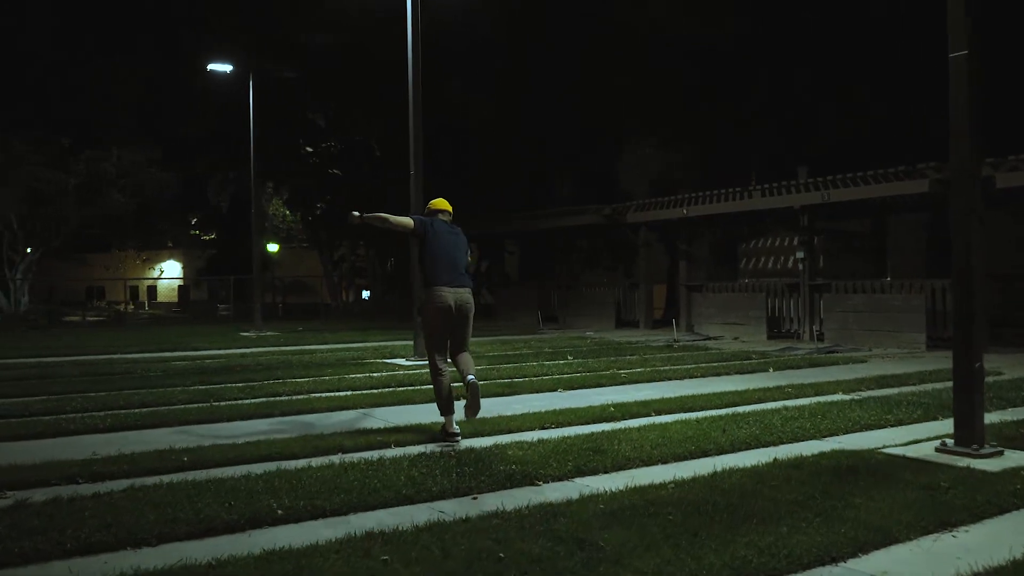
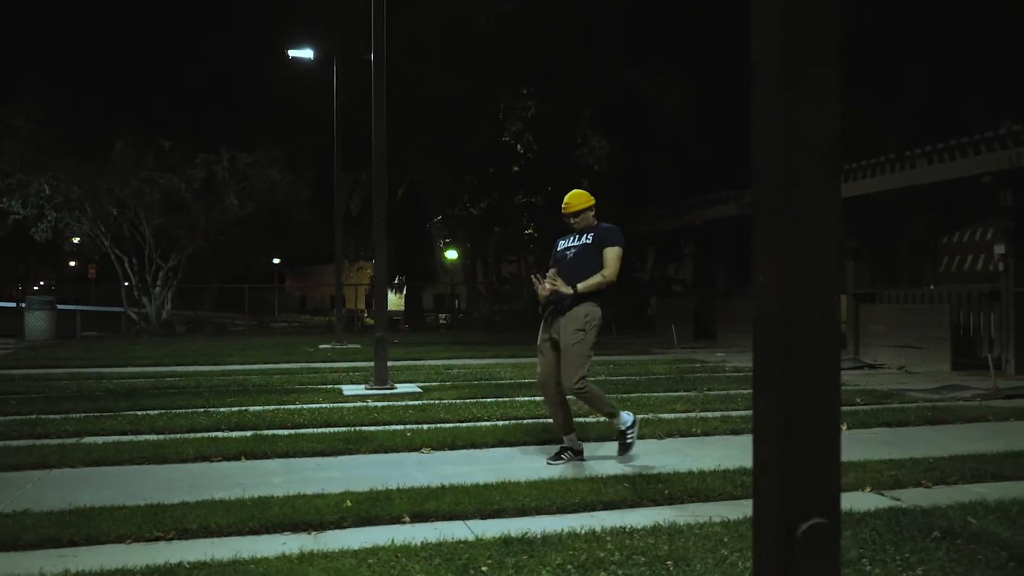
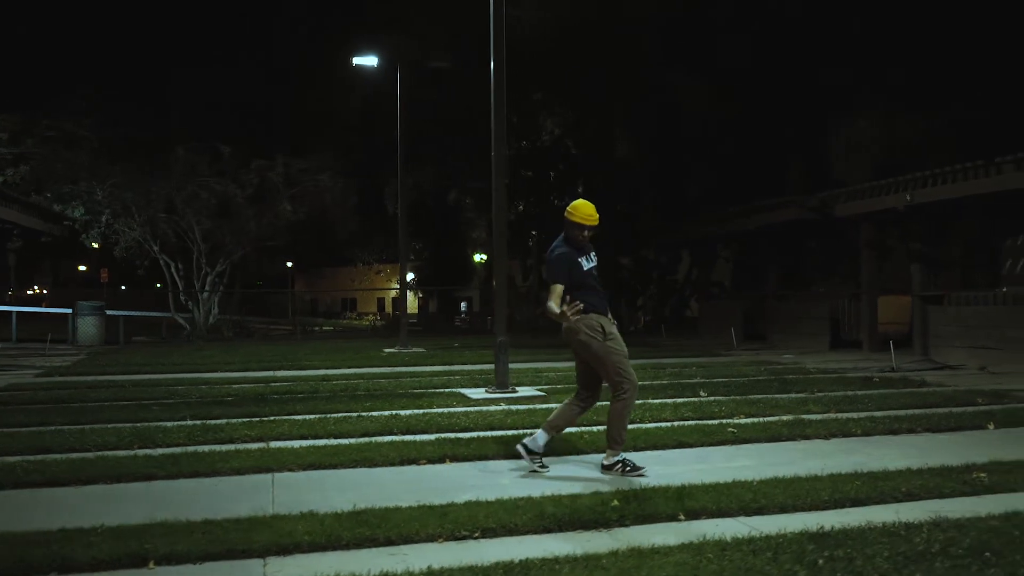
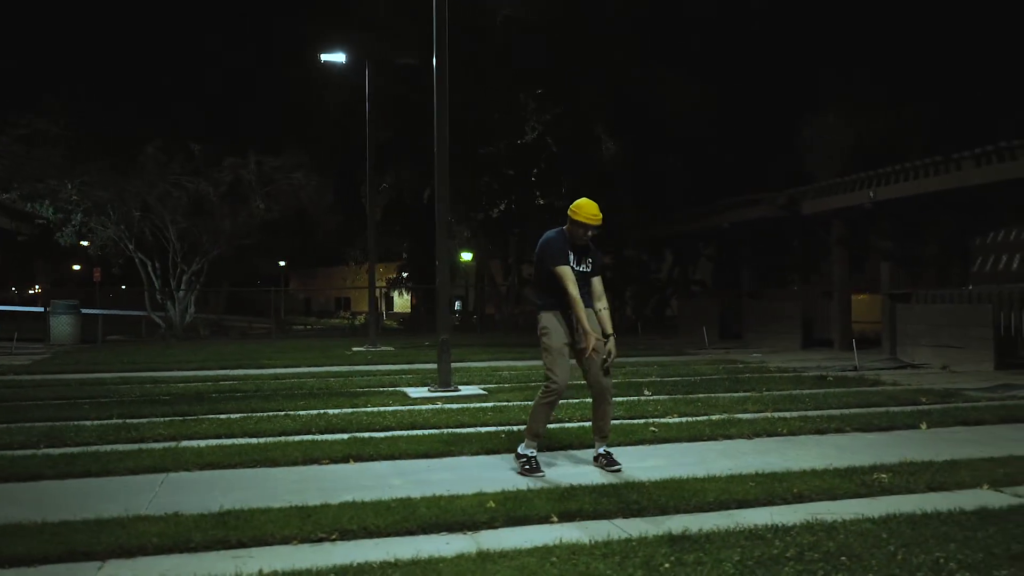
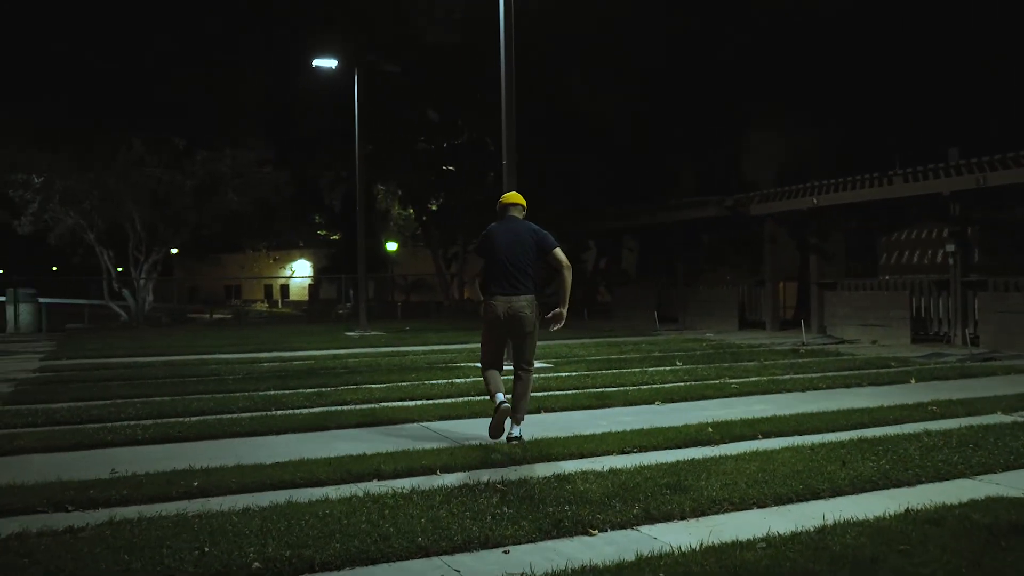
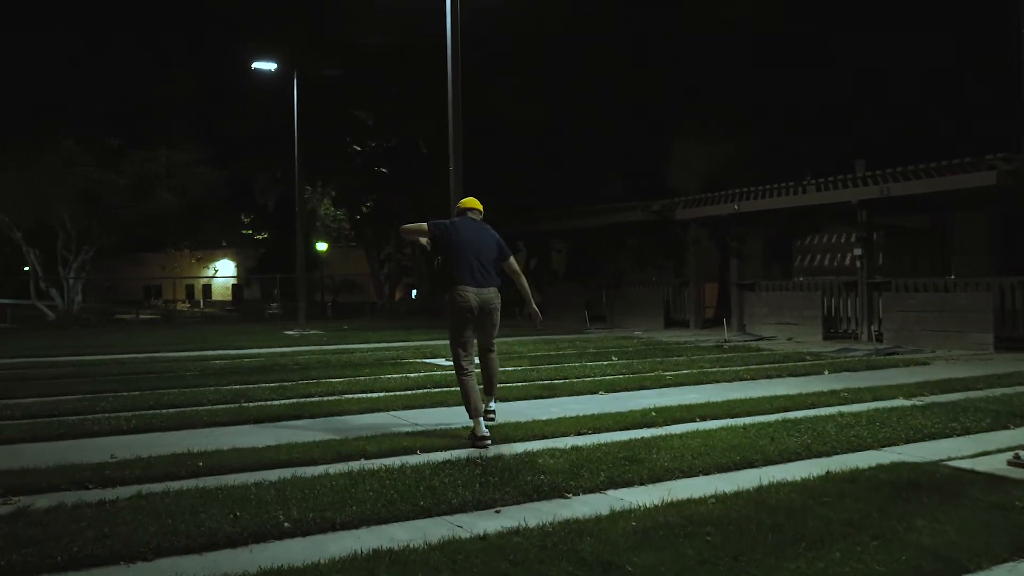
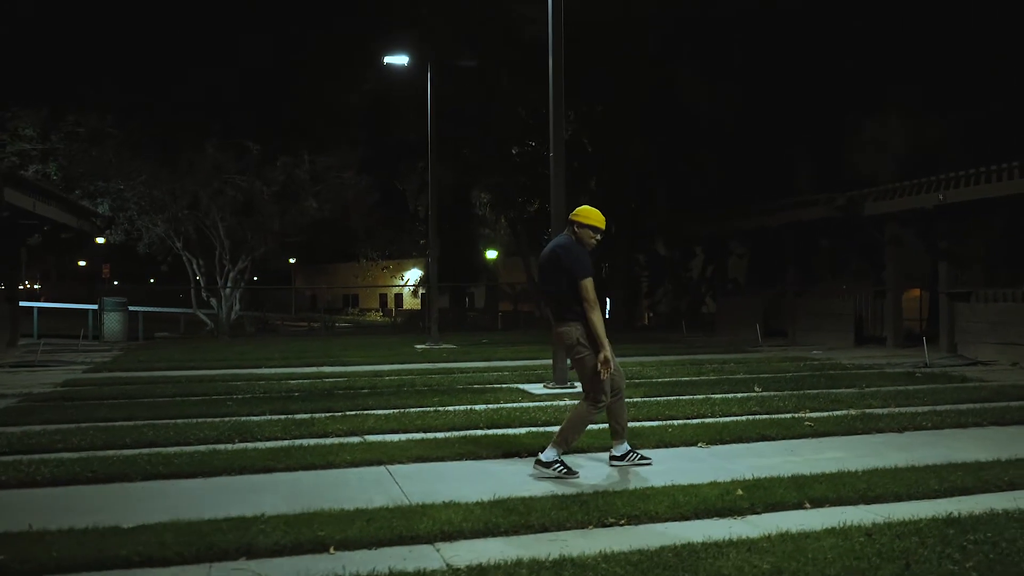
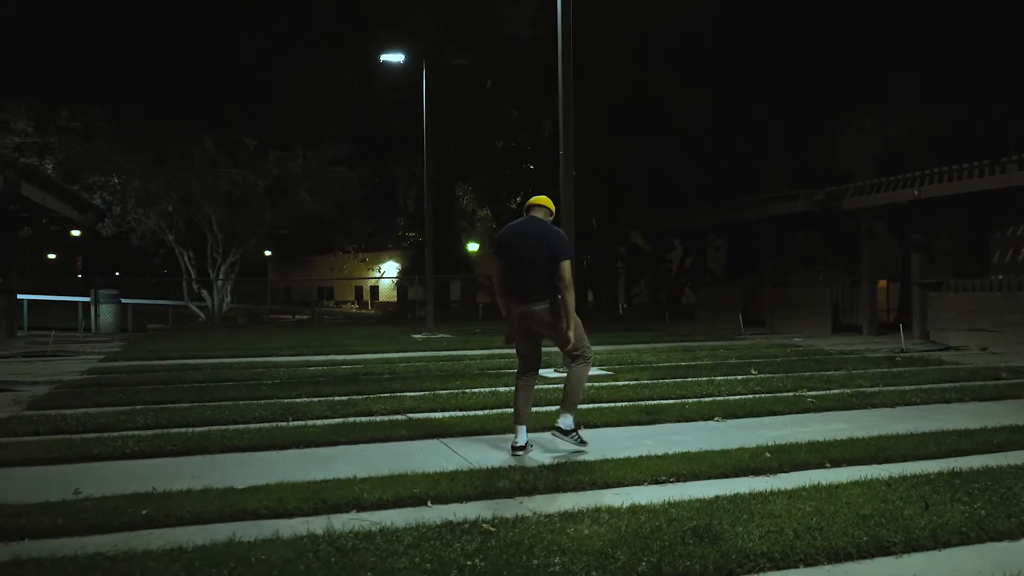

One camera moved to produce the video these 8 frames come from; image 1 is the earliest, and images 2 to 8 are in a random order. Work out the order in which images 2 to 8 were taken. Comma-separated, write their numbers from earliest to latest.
6, 5, 8, 7, 3, 4, 2
